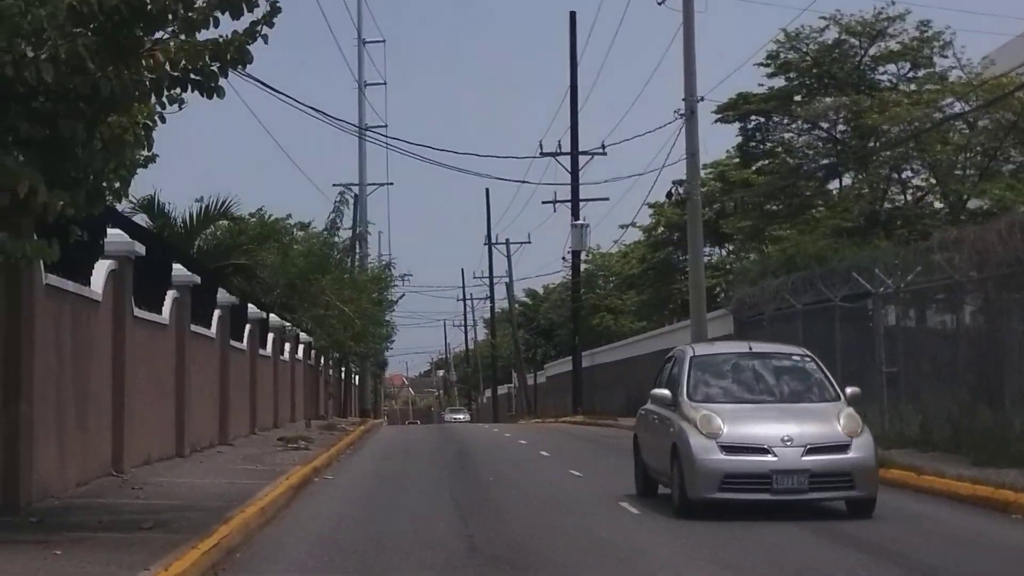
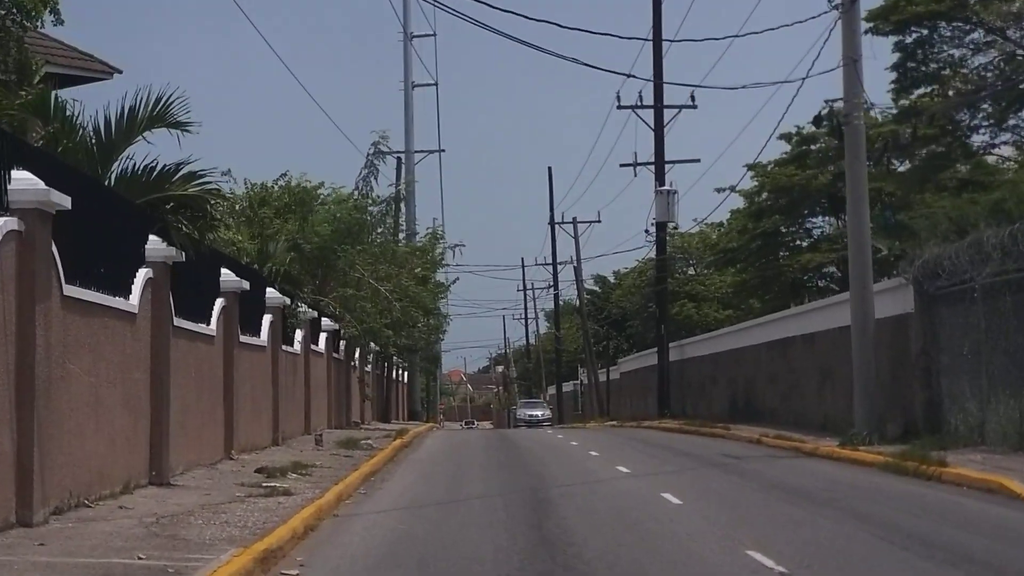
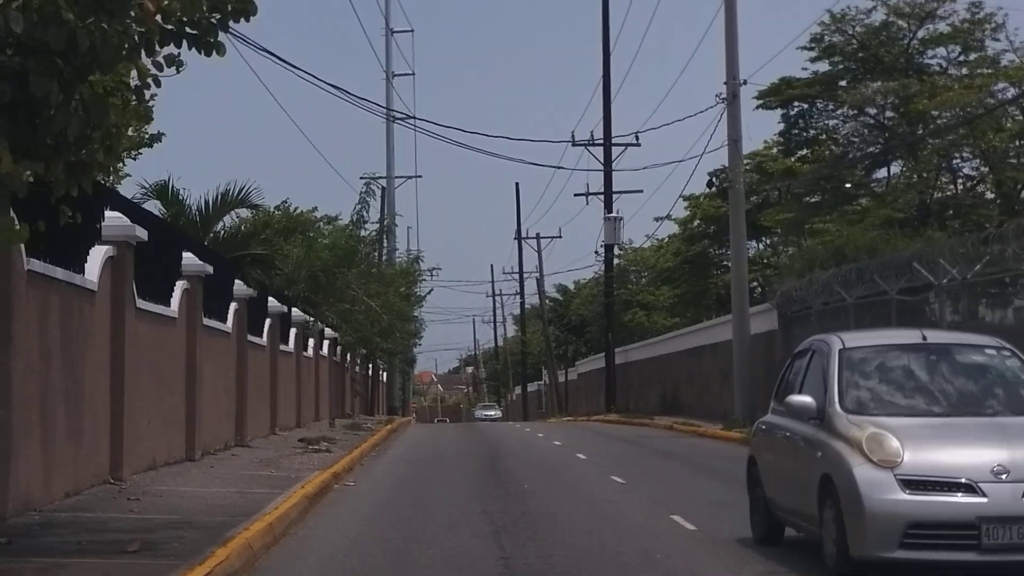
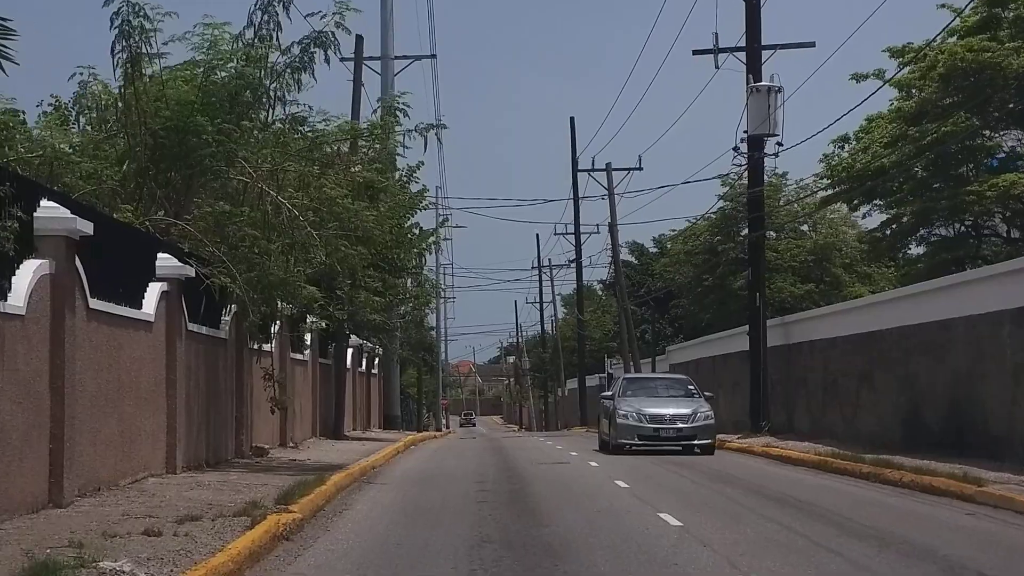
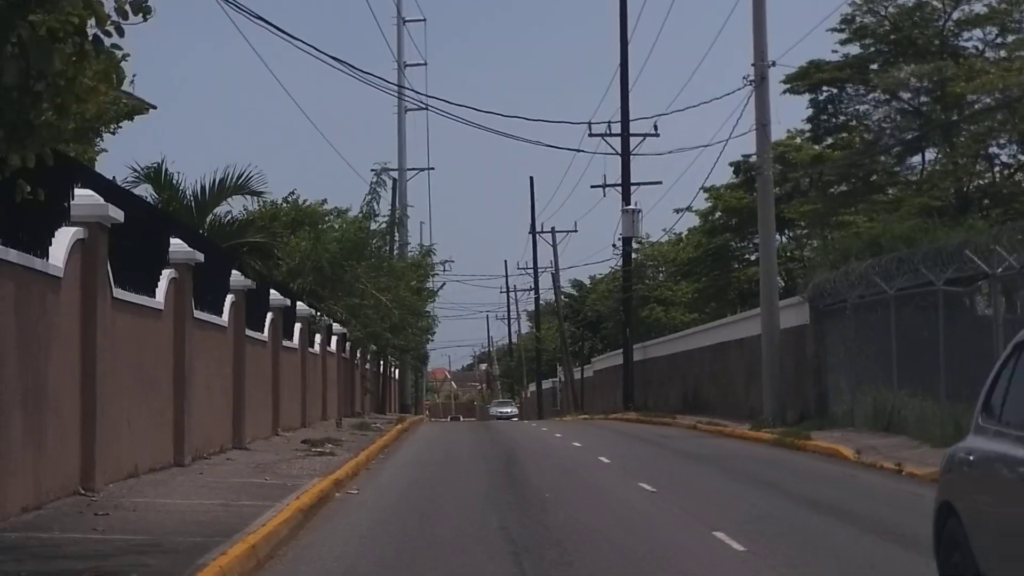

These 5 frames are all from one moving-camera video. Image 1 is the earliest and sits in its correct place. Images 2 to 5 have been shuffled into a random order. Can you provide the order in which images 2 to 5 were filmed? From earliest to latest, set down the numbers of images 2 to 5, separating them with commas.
3, 5, 2, 4
